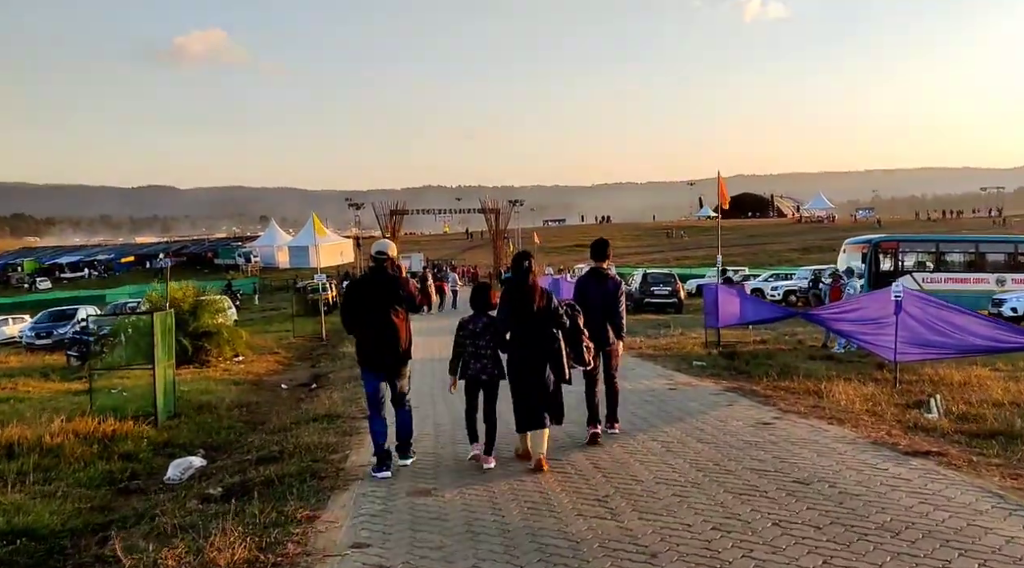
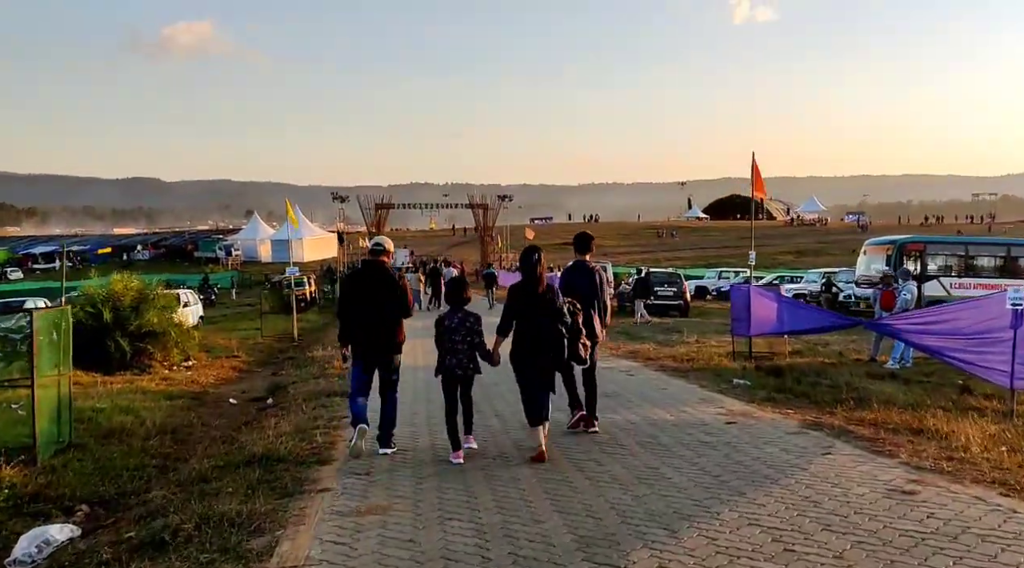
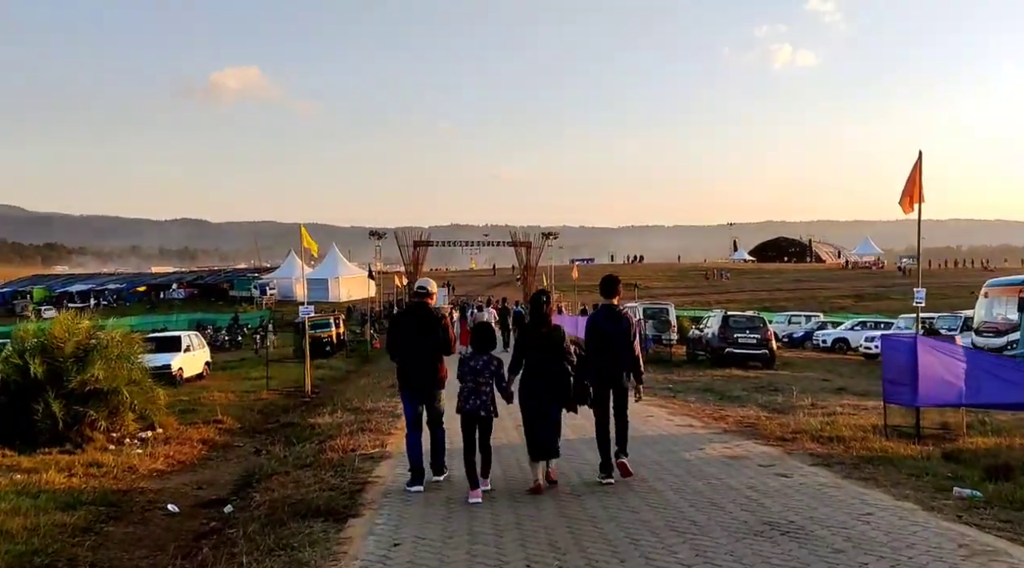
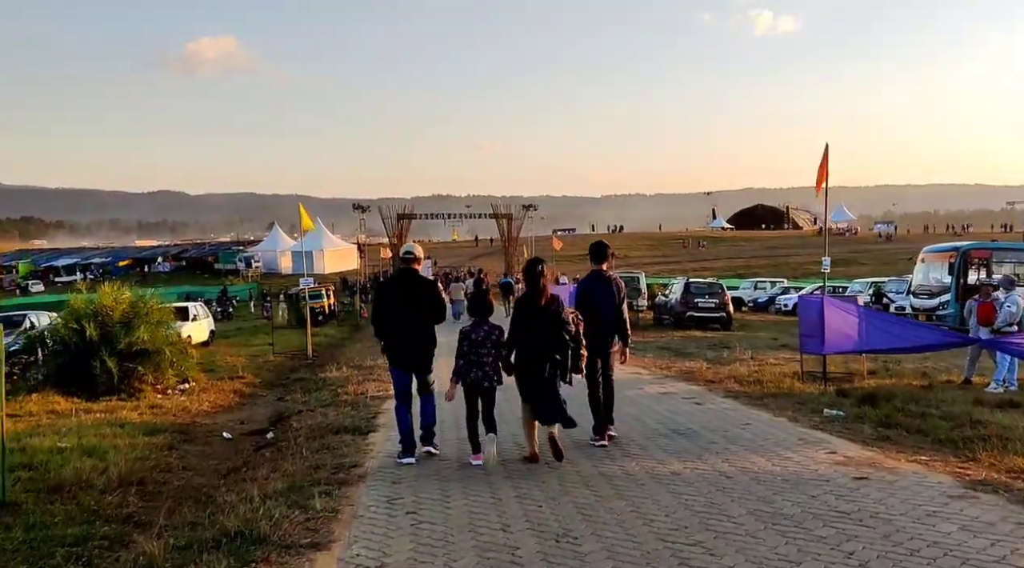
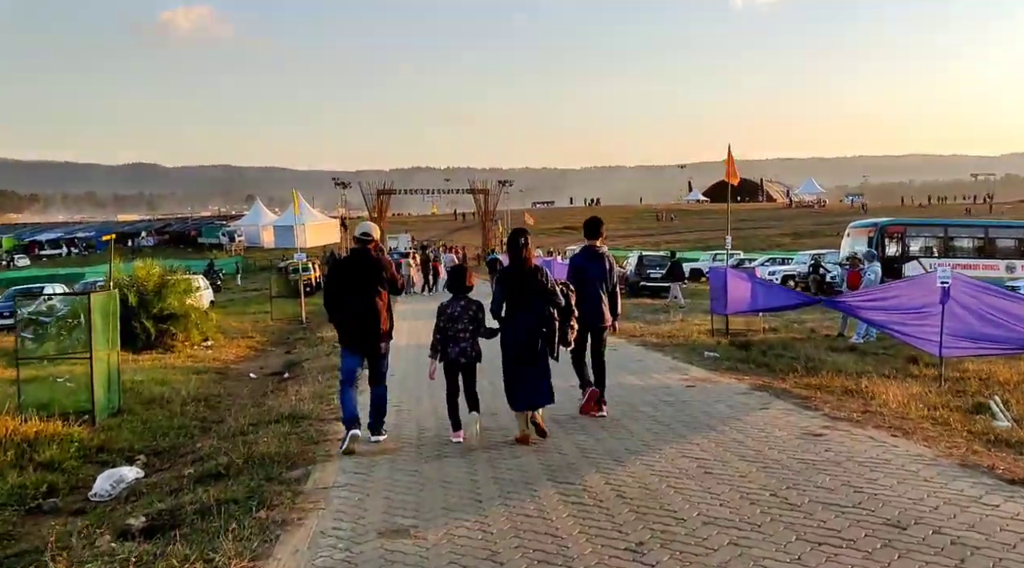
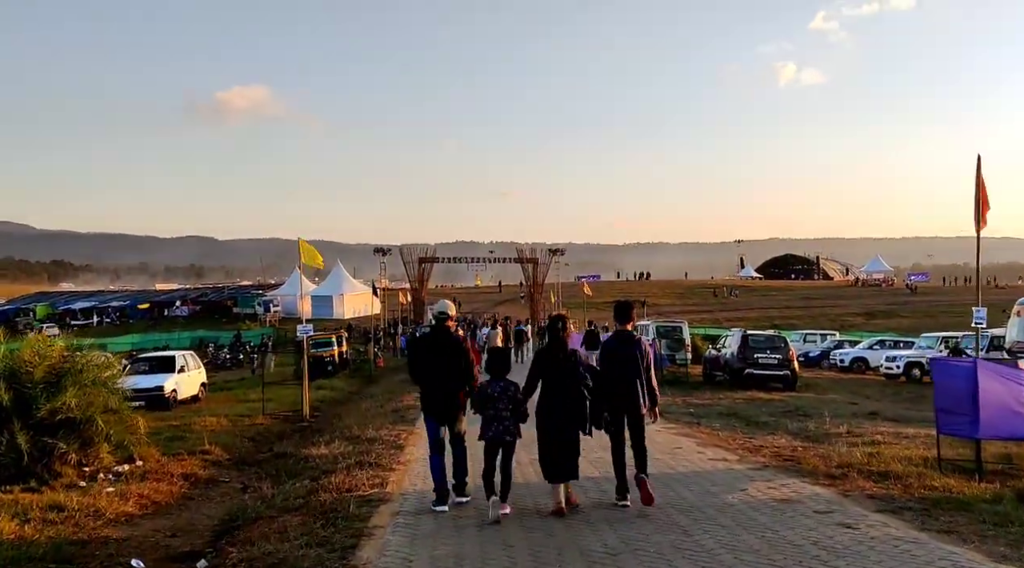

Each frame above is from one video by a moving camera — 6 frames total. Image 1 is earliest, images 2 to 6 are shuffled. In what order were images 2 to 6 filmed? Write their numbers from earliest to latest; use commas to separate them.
5, 2, 4, 3, 6
